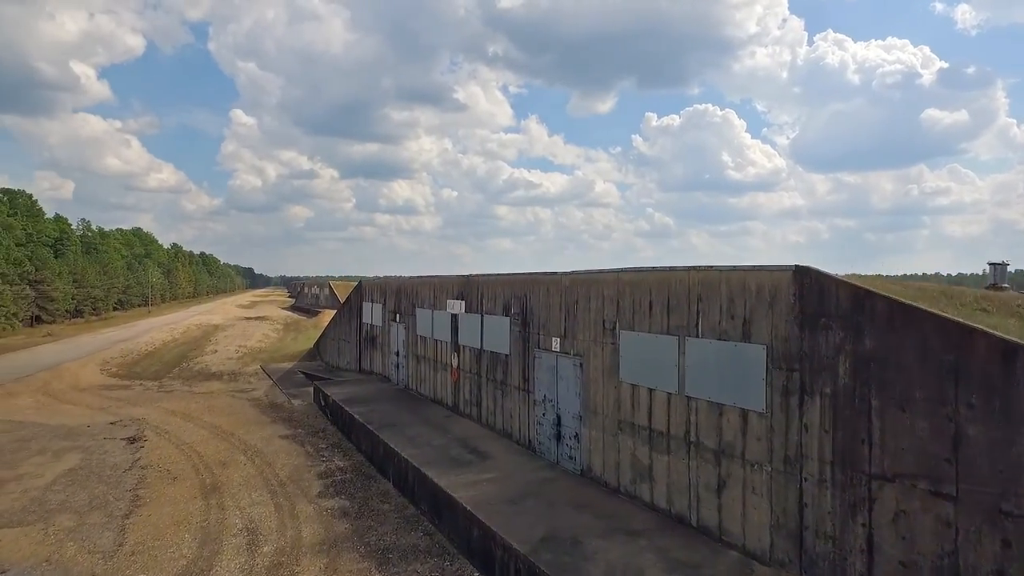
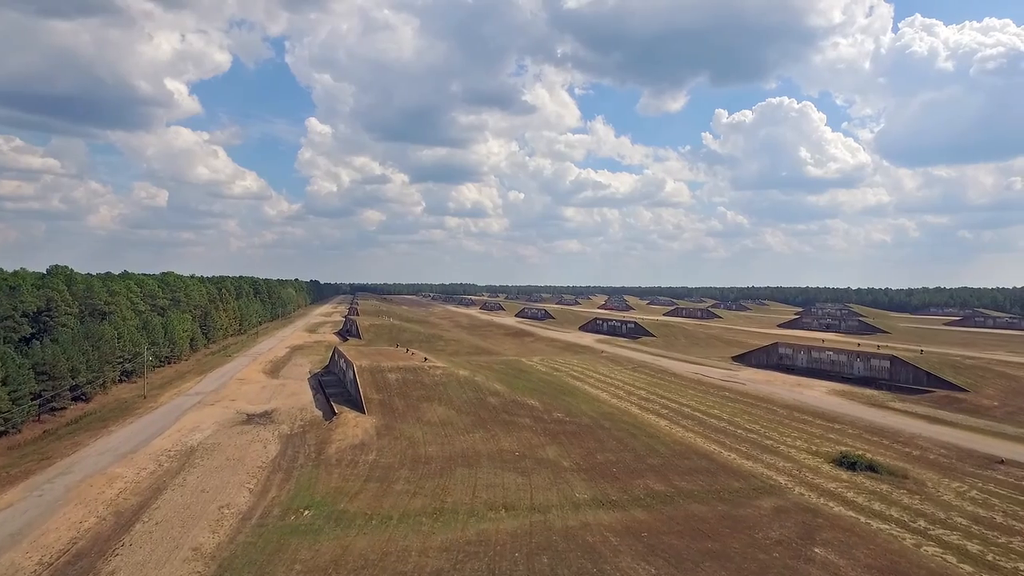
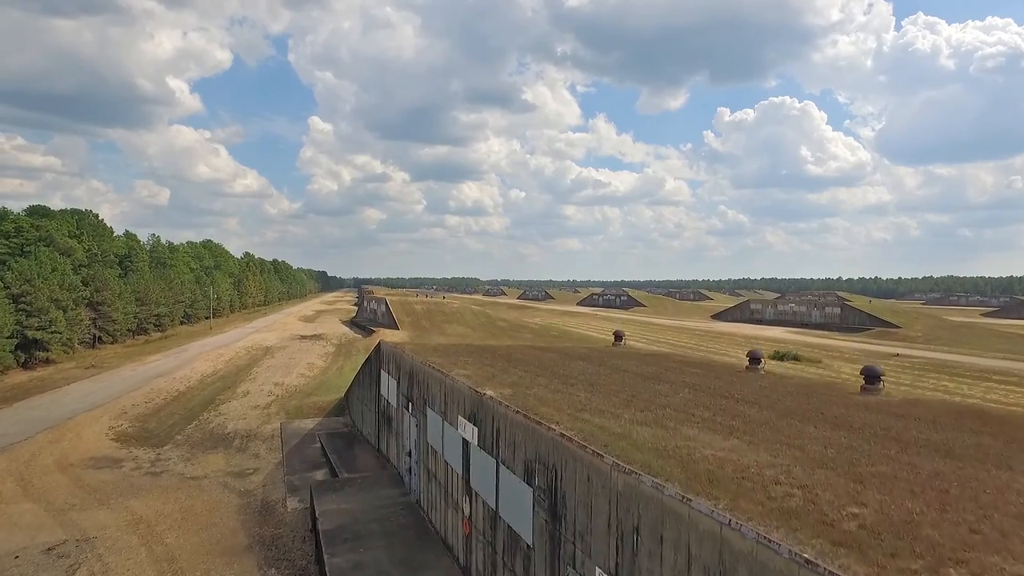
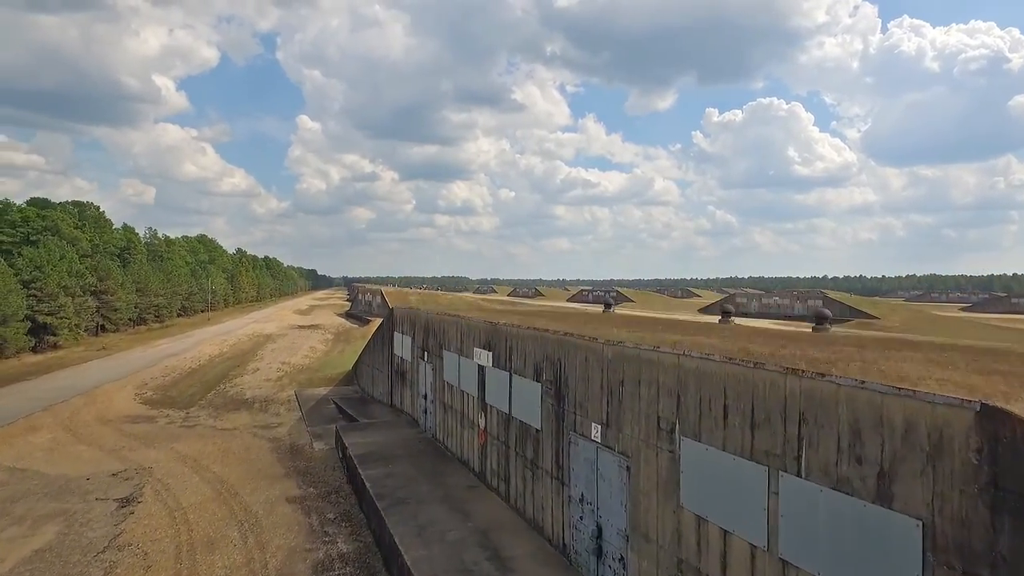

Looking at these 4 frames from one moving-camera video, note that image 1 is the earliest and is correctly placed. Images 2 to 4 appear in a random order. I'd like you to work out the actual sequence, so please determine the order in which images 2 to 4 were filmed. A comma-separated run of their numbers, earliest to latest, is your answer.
4, 3, 2
